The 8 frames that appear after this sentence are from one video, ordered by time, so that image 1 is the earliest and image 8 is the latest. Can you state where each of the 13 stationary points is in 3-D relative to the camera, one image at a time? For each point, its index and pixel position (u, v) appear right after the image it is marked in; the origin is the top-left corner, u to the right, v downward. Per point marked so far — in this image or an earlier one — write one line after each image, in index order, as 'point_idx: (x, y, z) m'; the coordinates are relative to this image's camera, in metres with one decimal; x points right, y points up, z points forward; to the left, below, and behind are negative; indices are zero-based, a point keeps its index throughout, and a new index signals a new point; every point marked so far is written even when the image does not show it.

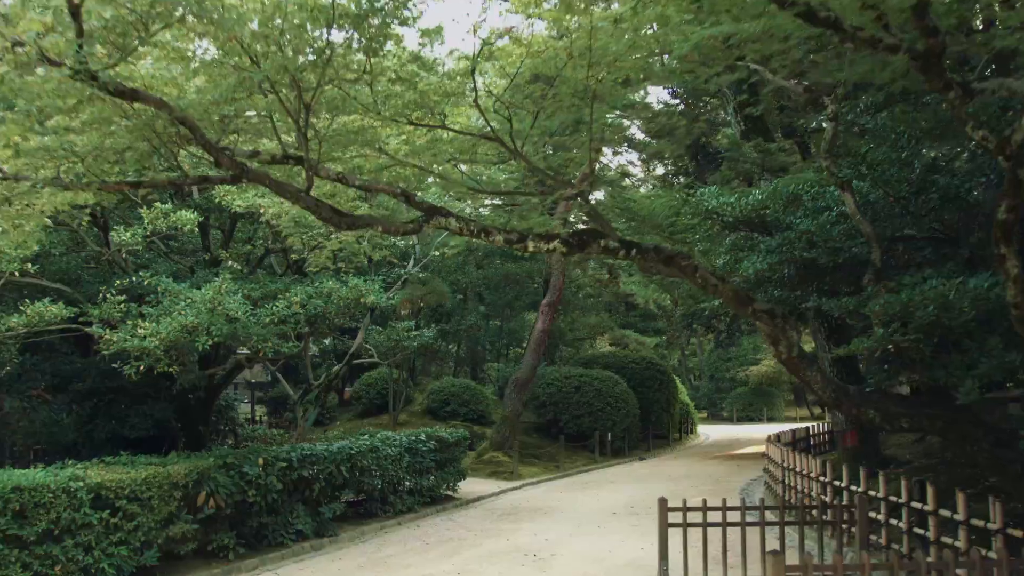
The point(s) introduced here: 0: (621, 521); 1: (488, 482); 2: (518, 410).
0: (+1.3, -2.8, +11.1) m
1: (-0.4, -3.4, +15.9) m
2: (+0.2, -2.6, +19.7) m
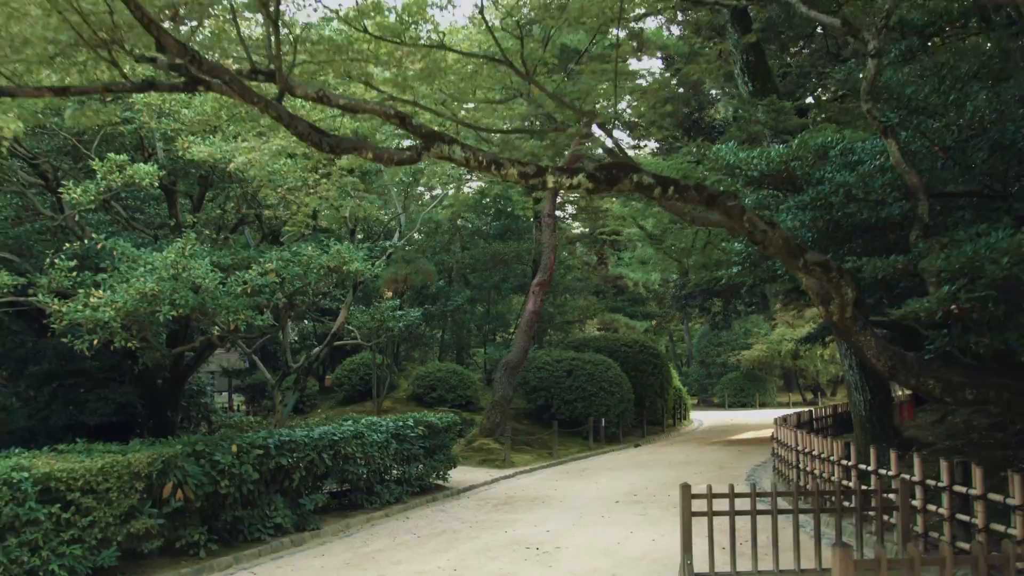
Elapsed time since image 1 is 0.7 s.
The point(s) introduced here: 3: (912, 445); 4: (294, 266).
0: (+1.3, -2.5, +10.4) m
1: (-0.6, -3.0, +15.1) m
2: (-0.1, -2.2, +18.9) m
3: (+4.5, -1.8, +10.3) m
4: (-2.0, +0.2, +8.4) m
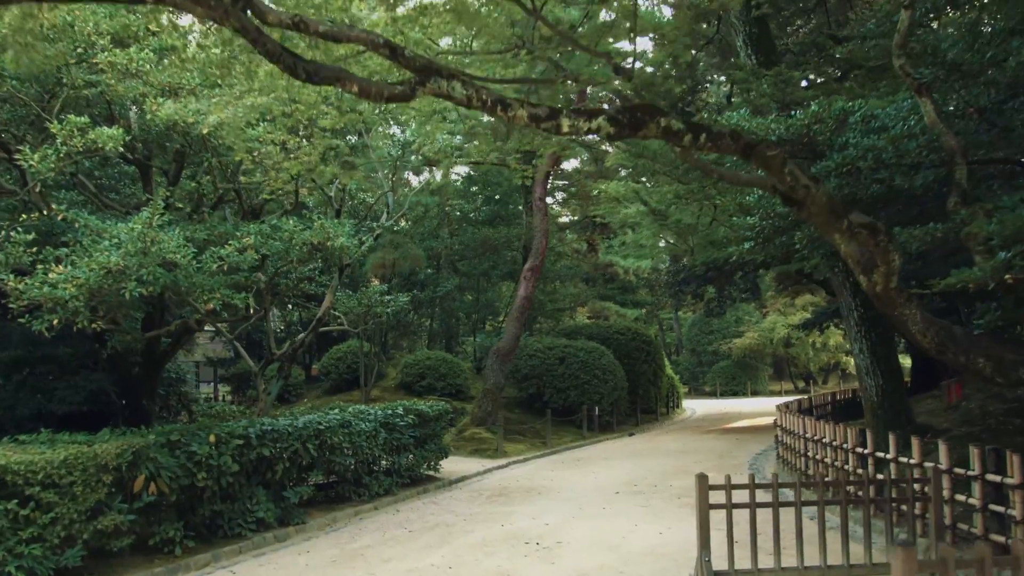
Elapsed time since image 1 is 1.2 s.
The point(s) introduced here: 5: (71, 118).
0: (+1.2, -2.3, +9.9) m
1: (-0.7, -2.8, +14.6) m
2: (-0.2, -1.9, +18.4) m
3: (+4.4, -1.5, +9.9) m
4: (-2.0, +0.4, +7.9) m
5: (-3.5, +1.4, +7.3) m
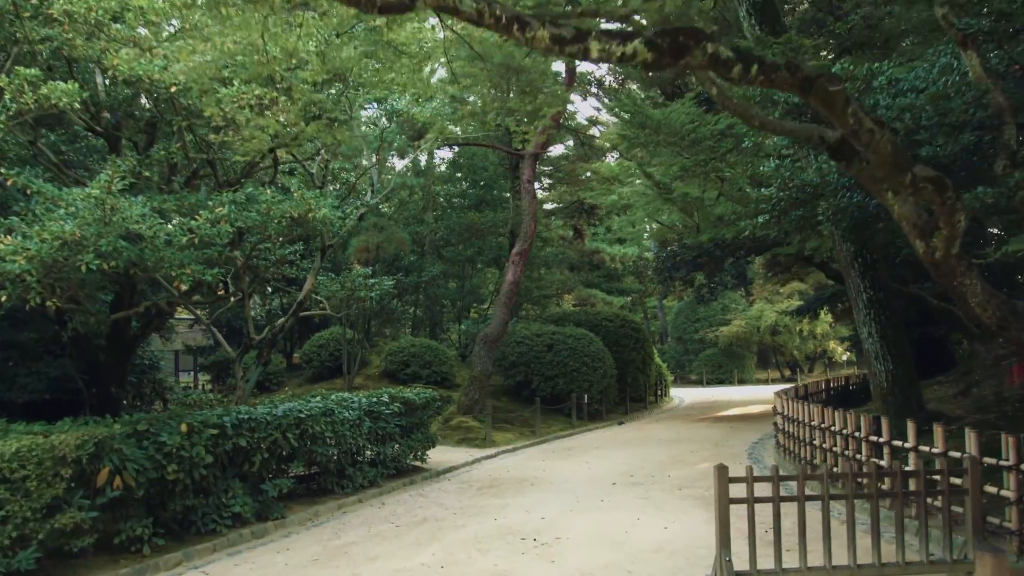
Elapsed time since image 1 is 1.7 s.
0: (+1.2, -2.1, +9.4) m
1: (-0.8, -2.5, +14.1) m
2: (-0.5, -1.6, +17.9) m
3: (+4.4, -1.3, +9.4) m
4: (-2.1, +0.6, +7.3) m
5: (-3.6, +1.5, +6.7) m
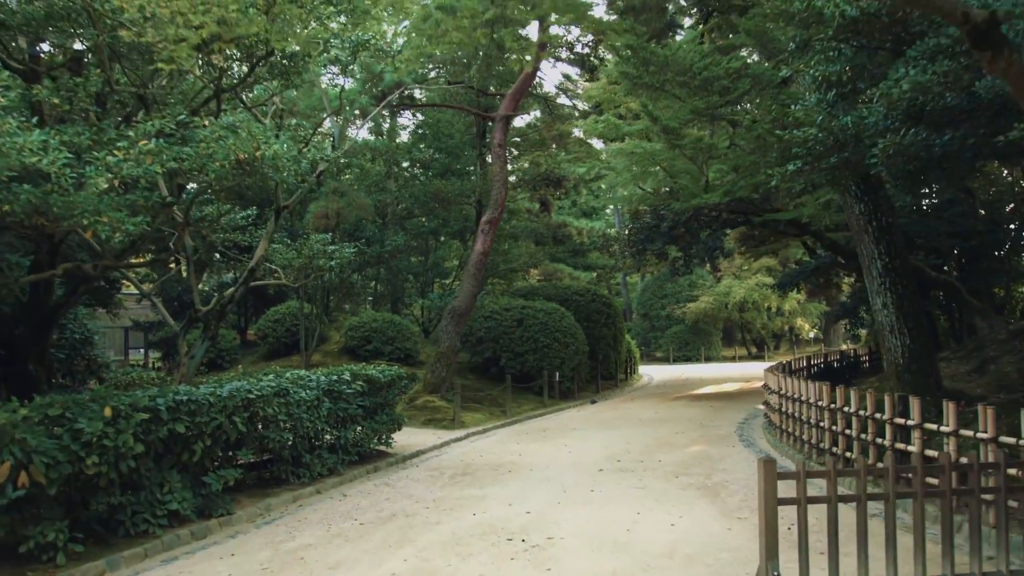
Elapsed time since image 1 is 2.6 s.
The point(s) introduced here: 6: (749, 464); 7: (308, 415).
0: (+1.0, -1.8, +8.5) m
1: (-1.2, -2.1, +13.1) m
2: (-1.0, -1.0, +16.8) m
3: (+4.2, -1.0, +8.6) m
4: (-2.2, +0.8, +6.1) m
5: (-3.6, +1.8, +5.4) m
6: (+2.4, -1.8, +9.2) m
7: (-1.9, -1.2, +8.7) m
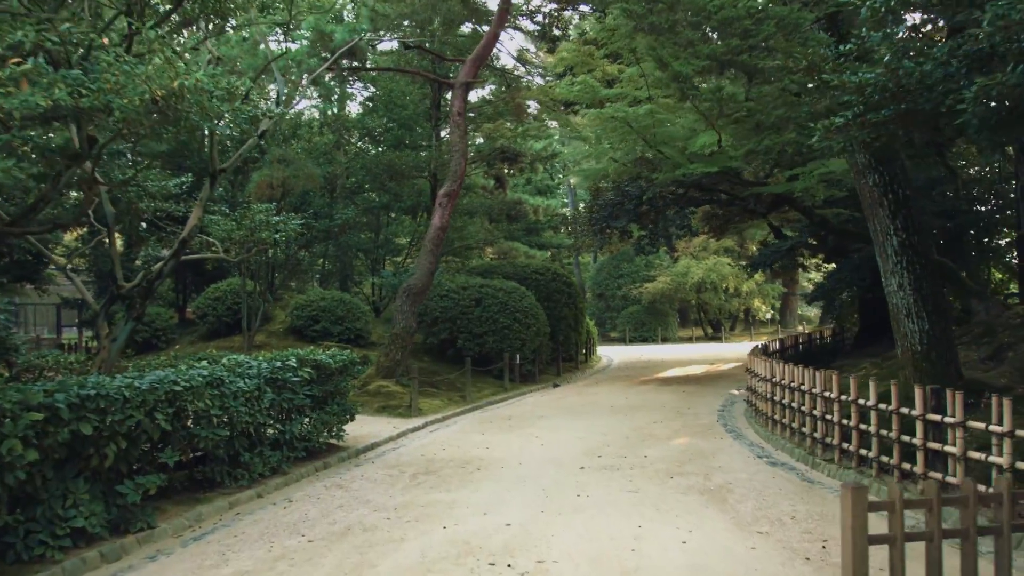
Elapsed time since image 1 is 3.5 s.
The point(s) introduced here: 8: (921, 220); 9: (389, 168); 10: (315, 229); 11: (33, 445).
0: (+0.7, -1.6, +7.4) m
1: (-1.7, -1.7, +11.9) m
2: (-1.7, -0.6, +15.6) m
3: (+3.9, -0.8, +7.7) m
4: (-2.2, +1.0, +4.8) m
5: (-3.6, +2.0, +4.1) m
6: (+2.1, -1.6, +8.3) m
7: (-2.2, -1.0, +7.5) m
8: (+3.6, +0.6, +8.1) m
9: (-2.6, +2.6, +19.5) m
10: (-4.2, +1.3, +19.3) m
11: (-2.7, -0.9, +5.1) m
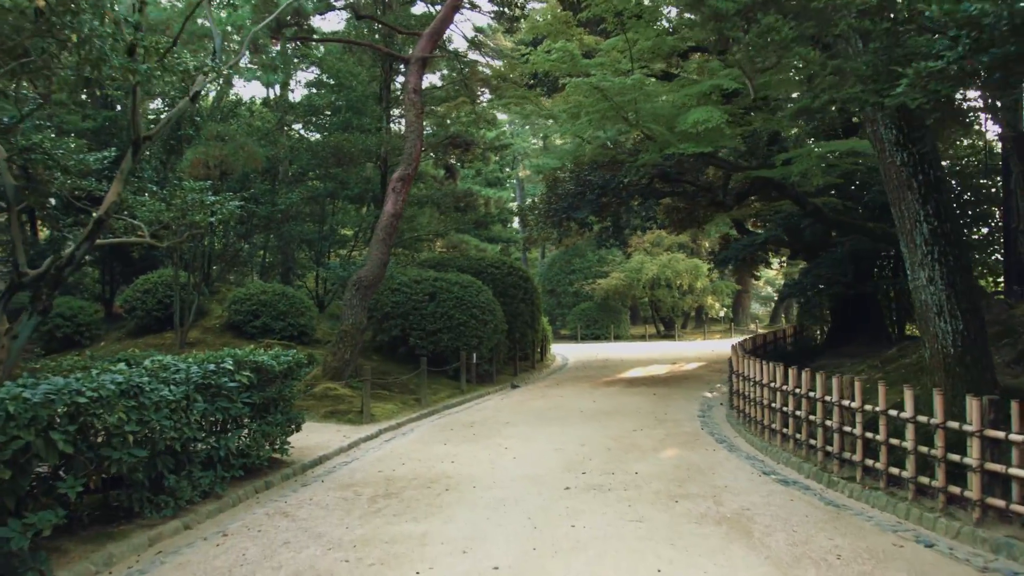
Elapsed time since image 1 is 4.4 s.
0: (+0.6, -1.5, +6.3) m
1: (-2.2, -1.6, +10.7) m
2: (-2.4, -0.5, +14.4) m
3: (+3.8, -0.8, +6.8) m
4: (-2.2, +1.1, +3.6) m
5: (-3.5, +2.1, +2.7) m
6: (+1.9, -1.5, +7.3) m
7: (-2.3, -0.9, +6.2) m
8: (+3.4, +0.6, +7.2) m
9: (-3.5, +2.7, +18.1) m
10: (-5.0, +1.4, +17.9) m
11: (-2.7, -0.8, +3.8) m
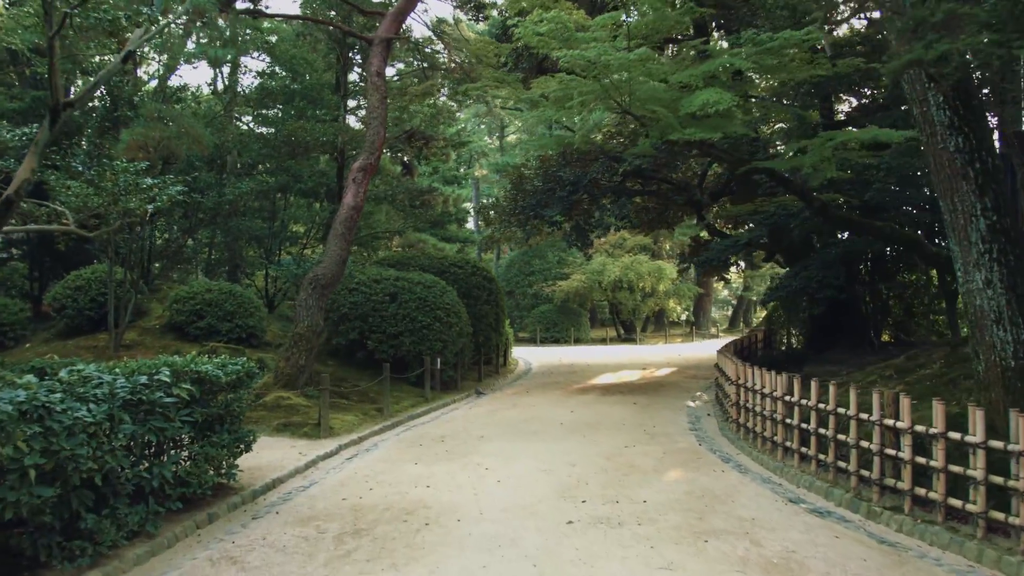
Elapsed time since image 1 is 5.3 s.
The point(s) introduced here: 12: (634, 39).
0: (+0.6, -1.5, +5.3) m
1: (-2.4, -1.6, +9.4) m
2: (-2.8, -0.5, +13.1) m
3: (+3.7, -0.8, +5.9) m
4: (-2.0, +1.1, +2.4) m
5: (-3.3, +2.1, +1.5) m
6: (+1.9, -1.5, +6.3) m
7: (-2.3, -0.9, +5.0) m
8: (+3.4, +0.6, +6.3) m
9: (-4.1, +2.7, +16.9) m
10: (-5.6, +1.4, +16.5) m
11: (-2.5, -0.8, +2.6) m
12: (+1.3, +2.7, +9.8) m
